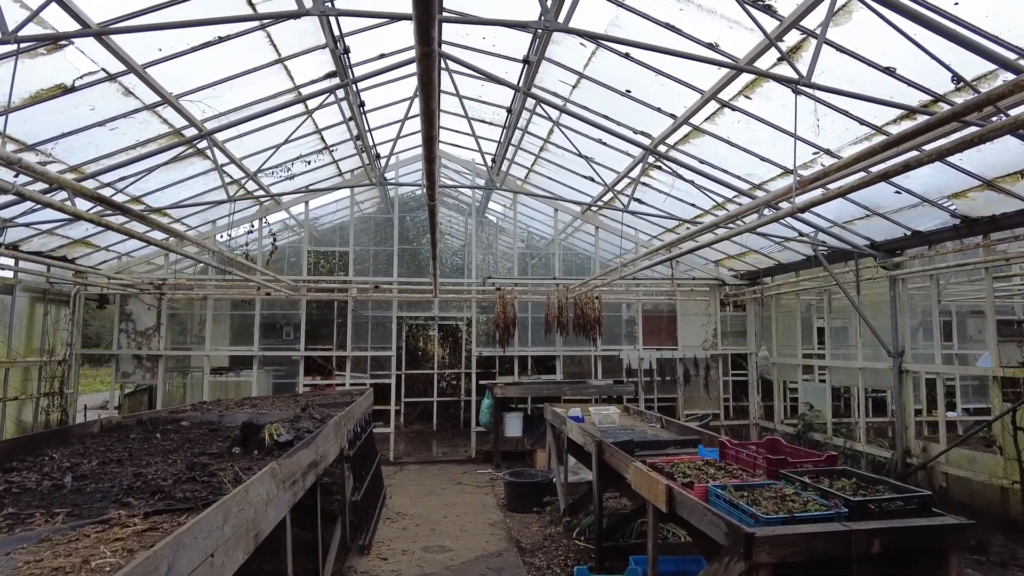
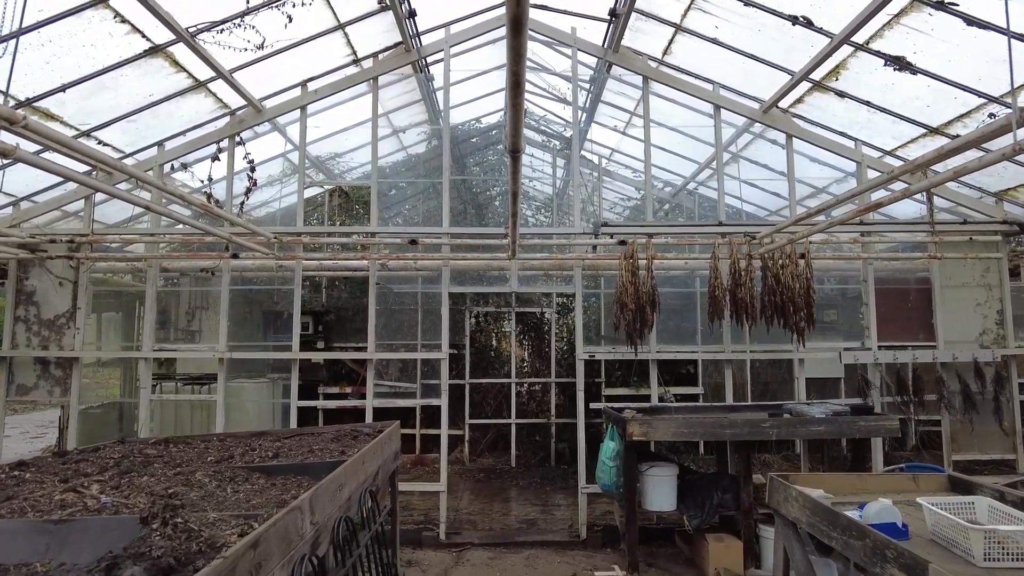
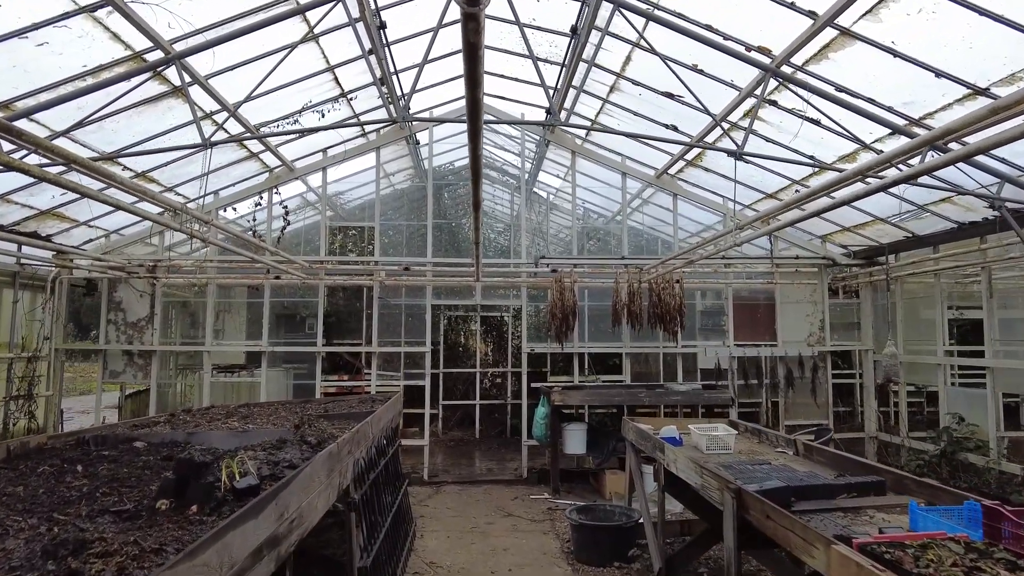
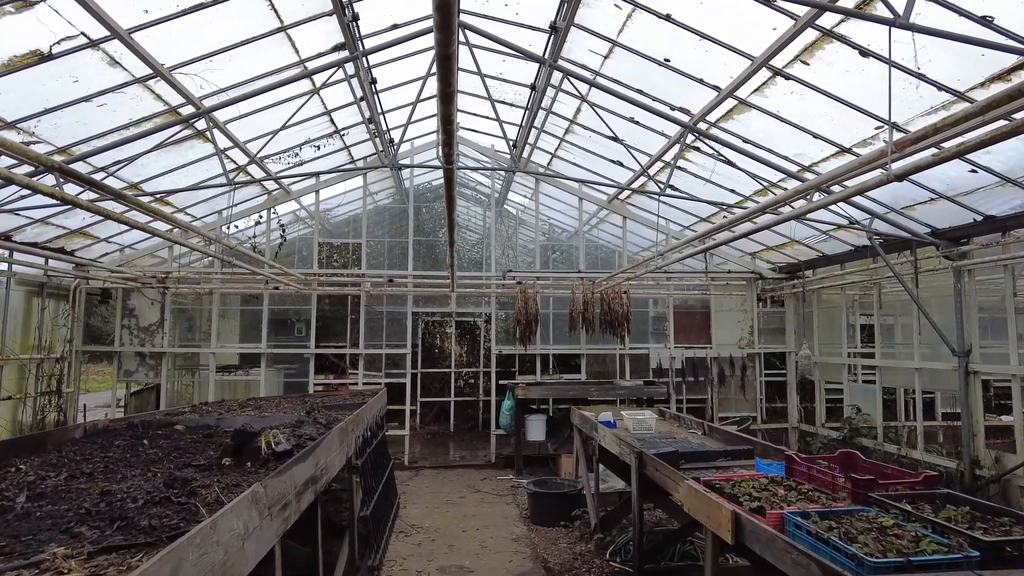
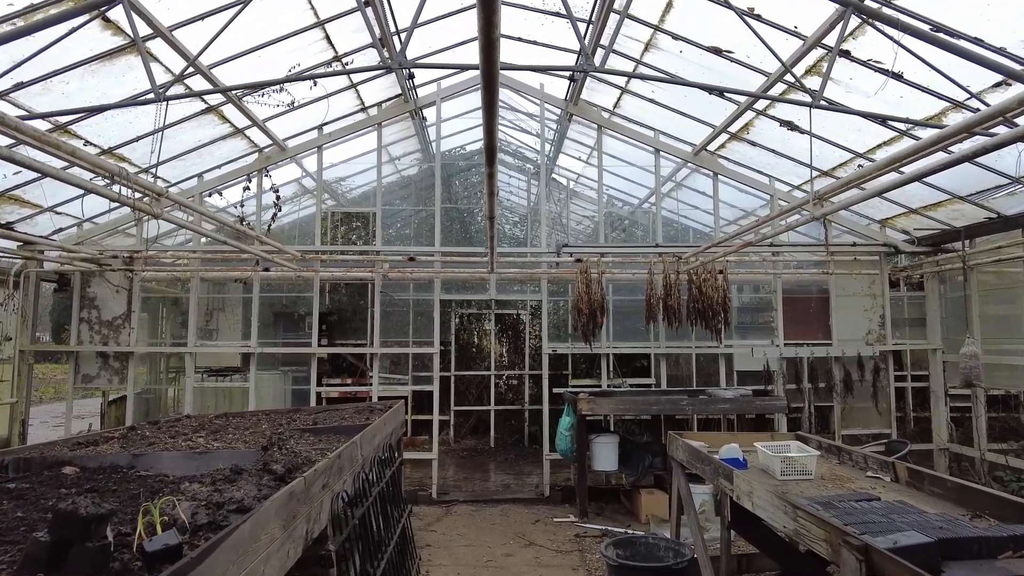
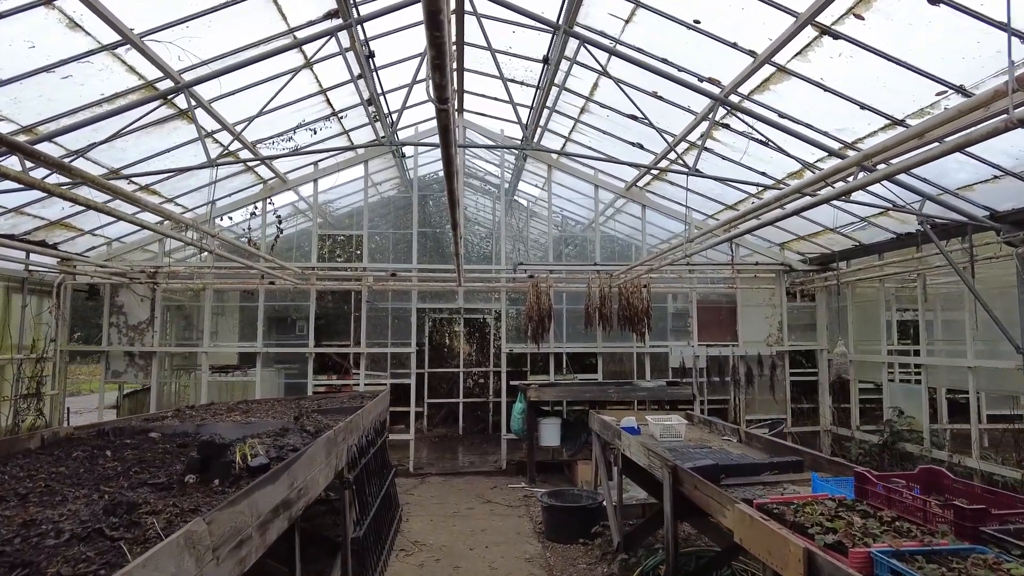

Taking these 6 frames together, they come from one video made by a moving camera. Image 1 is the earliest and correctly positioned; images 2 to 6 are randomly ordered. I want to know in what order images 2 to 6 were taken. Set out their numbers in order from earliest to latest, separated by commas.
4, 6, 3, 5, 2
